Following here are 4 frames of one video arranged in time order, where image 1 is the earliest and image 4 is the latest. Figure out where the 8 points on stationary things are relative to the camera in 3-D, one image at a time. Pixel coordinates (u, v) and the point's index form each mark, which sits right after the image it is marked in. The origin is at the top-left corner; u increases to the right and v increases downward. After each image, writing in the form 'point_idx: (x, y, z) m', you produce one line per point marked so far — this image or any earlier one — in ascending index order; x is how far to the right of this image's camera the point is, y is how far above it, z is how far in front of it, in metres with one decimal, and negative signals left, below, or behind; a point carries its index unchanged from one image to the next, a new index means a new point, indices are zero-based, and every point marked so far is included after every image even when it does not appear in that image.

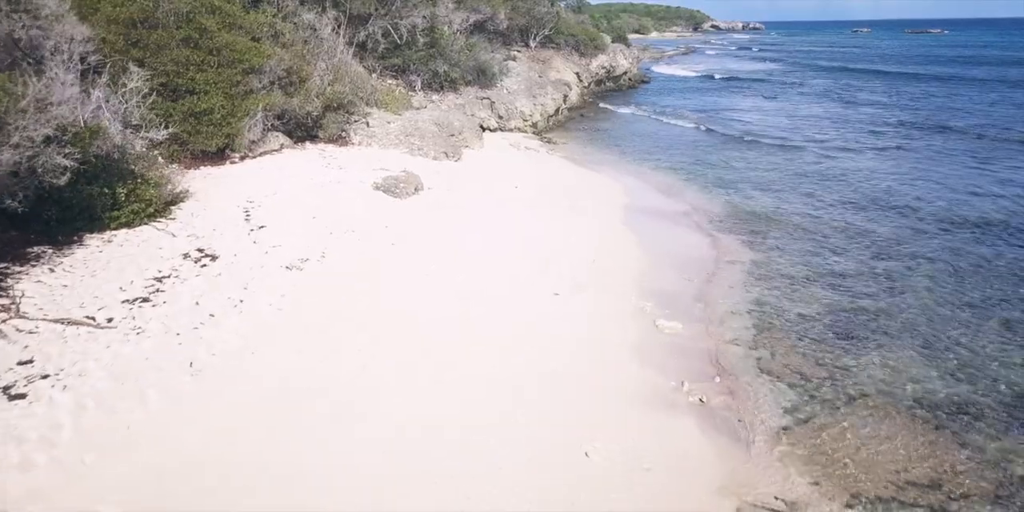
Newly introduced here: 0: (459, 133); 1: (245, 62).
0: (-1.0, +2.4, +16.0) m
1: (-4.1, +3.0, +12.3) m
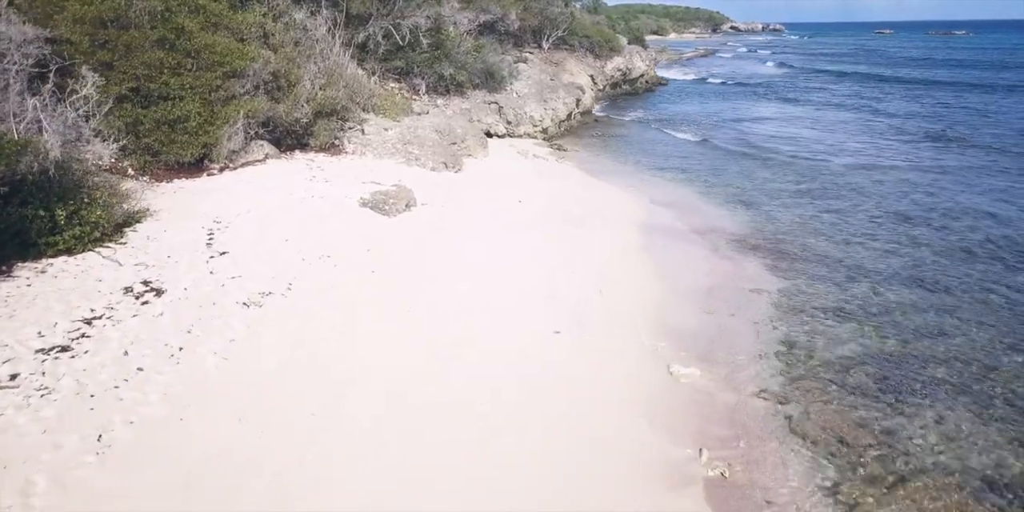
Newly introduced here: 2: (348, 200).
0: (-0.9, +2.1, +15.0) m
1: (-4.0, +2.7, +11.4) m
2: (-2.0, +0.7, +9.9) m
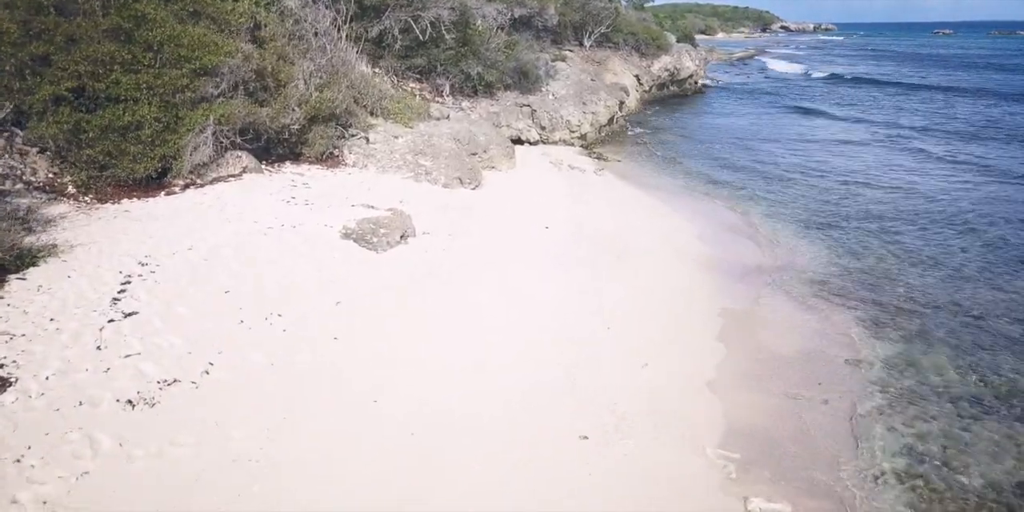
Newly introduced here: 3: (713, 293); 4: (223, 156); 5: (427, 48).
0: (-0.4, +1.7, +12.9) m
1: (-3.7, +2.3, +9.5) m
2: (-1.8, +0.2, +7.9) m
3: (+2.1, -0.4, +8.3) m
4: (-3.4, +1.2, +9.6) m
5: (-1.7, +4.2, +16.3) m
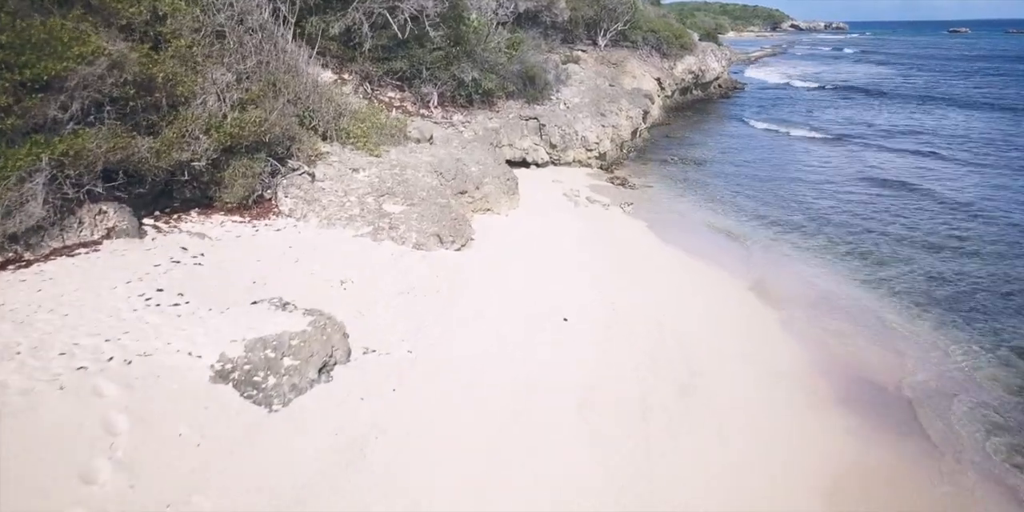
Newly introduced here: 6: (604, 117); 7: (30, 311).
0: (-0.4, +0.8, +9.6) m
1: (-3.7, +1.4, +6.2) m
2: (-1.8, -0.6, +4.6) m
3: (+2.1, -1.3, +5.0) m
4: (-3.4, +0.3, +6.3) m
5: (-1.7, +3.3, +13.0) m
6: (+1.7, +2.6, +15.0) m
7: (-3.0, -0.3, +5.1) m
